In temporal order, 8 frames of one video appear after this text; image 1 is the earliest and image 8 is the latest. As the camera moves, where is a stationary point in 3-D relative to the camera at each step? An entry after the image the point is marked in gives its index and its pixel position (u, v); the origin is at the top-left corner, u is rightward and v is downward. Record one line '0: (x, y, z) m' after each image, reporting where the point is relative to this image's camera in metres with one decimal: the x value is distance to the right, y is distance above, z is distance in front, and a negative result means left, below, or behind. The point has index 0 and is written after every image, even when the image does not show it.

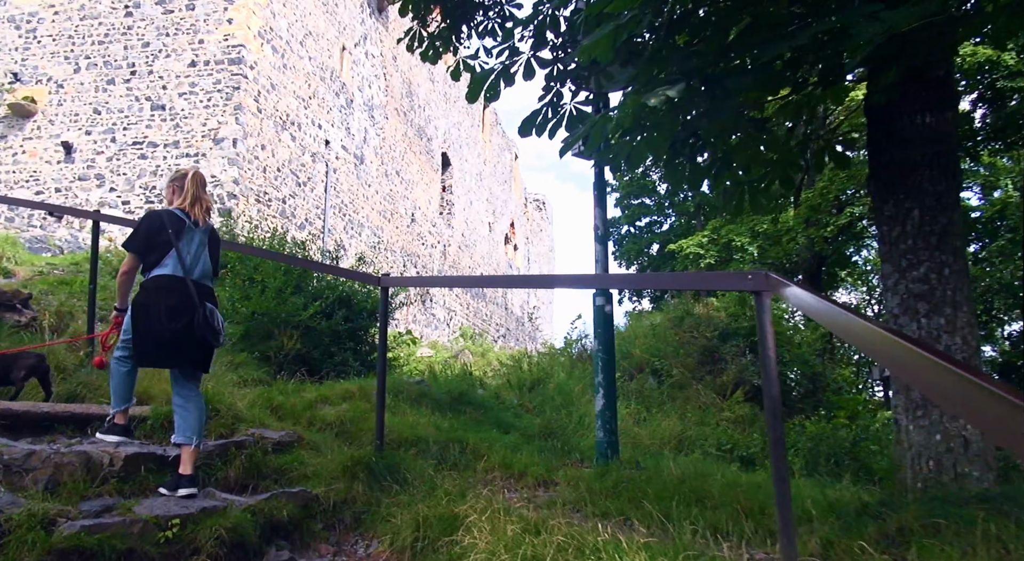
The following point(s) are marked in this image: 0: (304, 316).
0: (-2.2, -0.4, +7.9) m
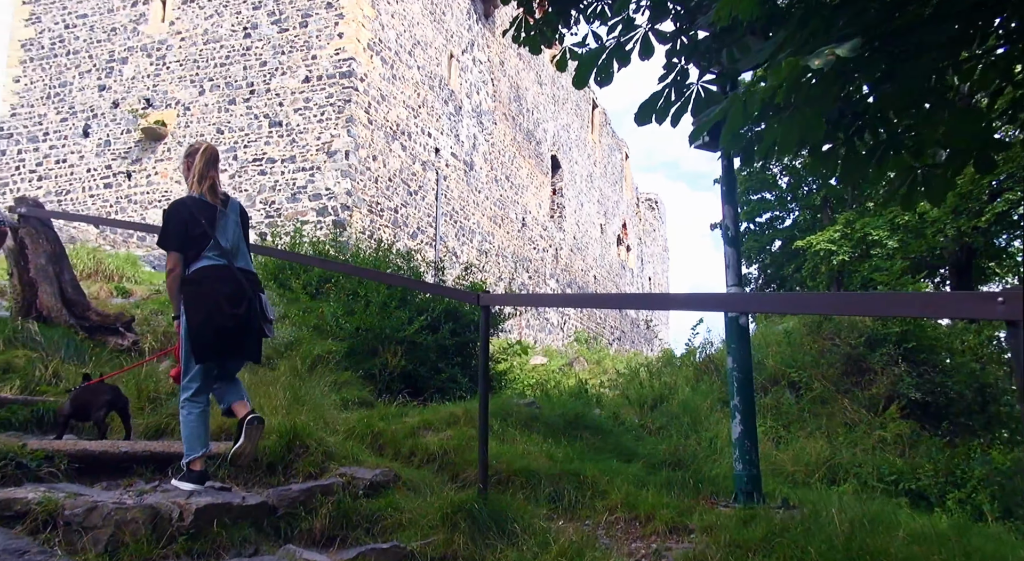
0: (-1.0, -0.5, +7.5) m
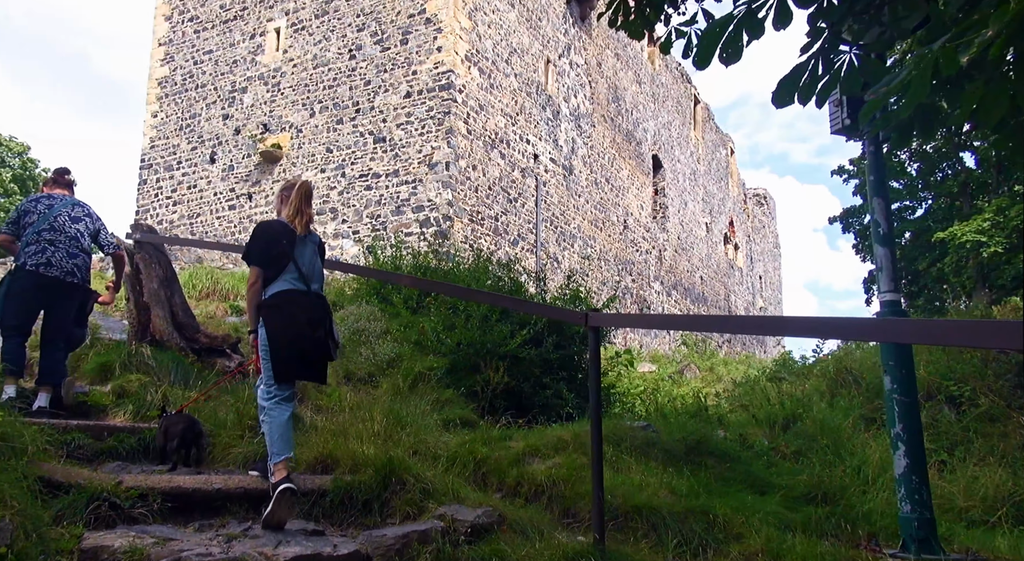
0: (0.0, -0.6, +7.1) m
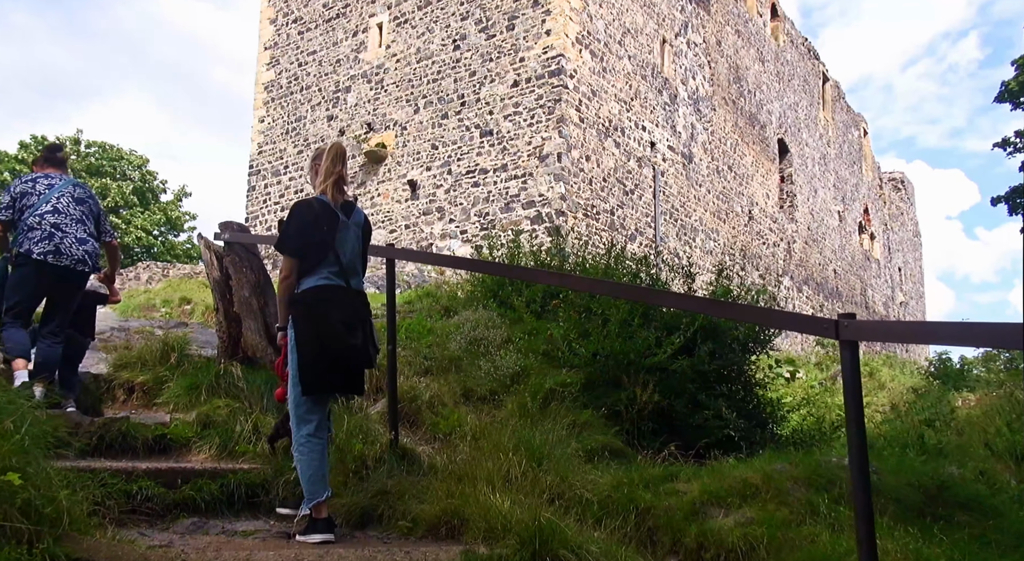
0: (+1.2, -0.6, +5.9) m
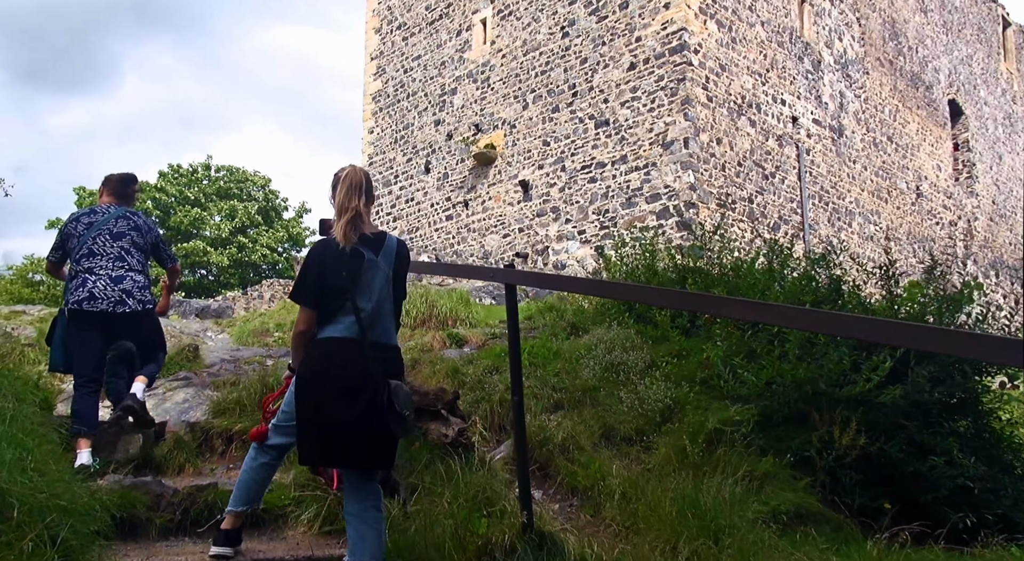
0: (+2.1, -0.6, +4.6) m
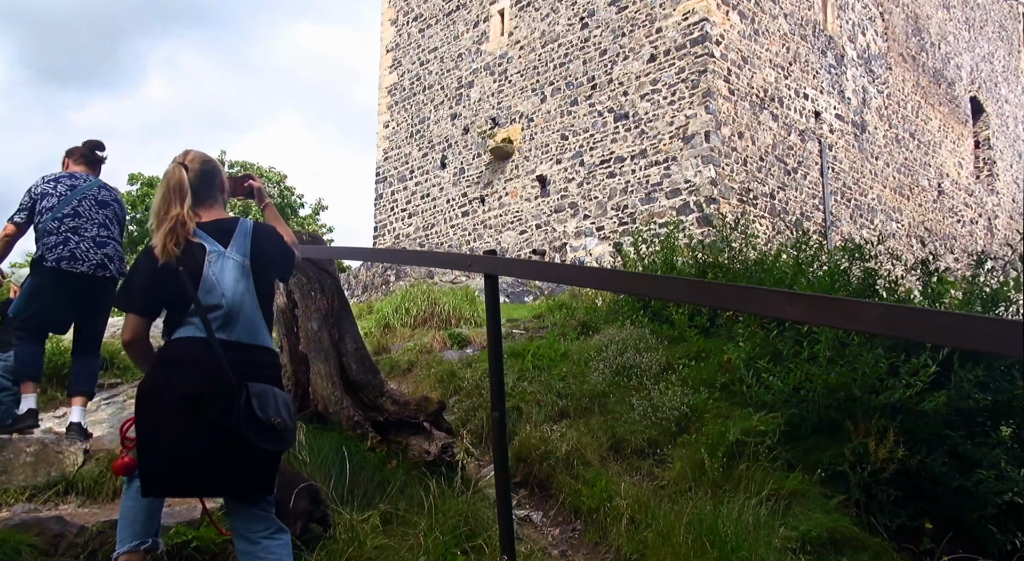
0: (+2.1, -0.6, +4.0) m
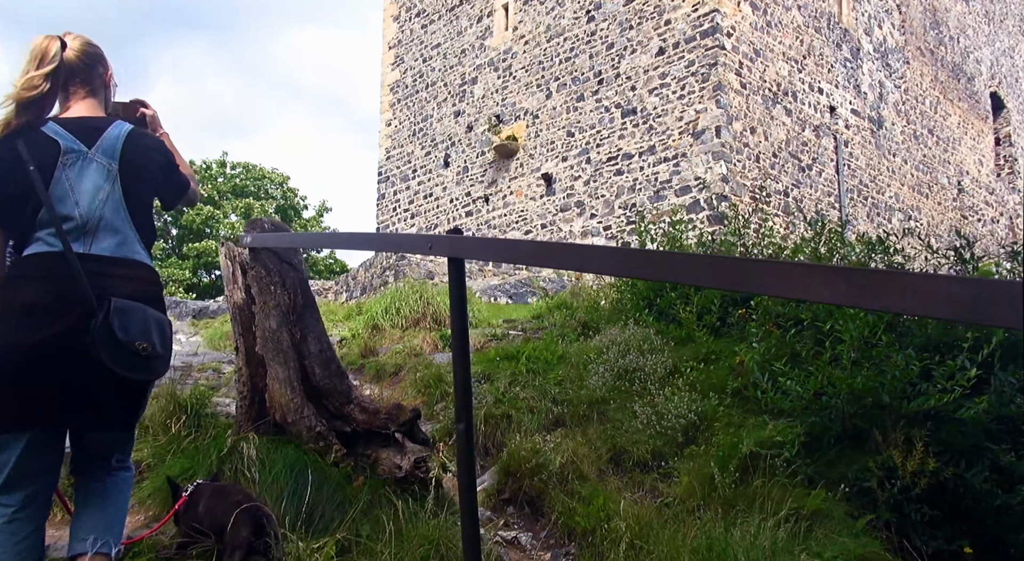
0: (+2.0, -0.6, +3.6) m
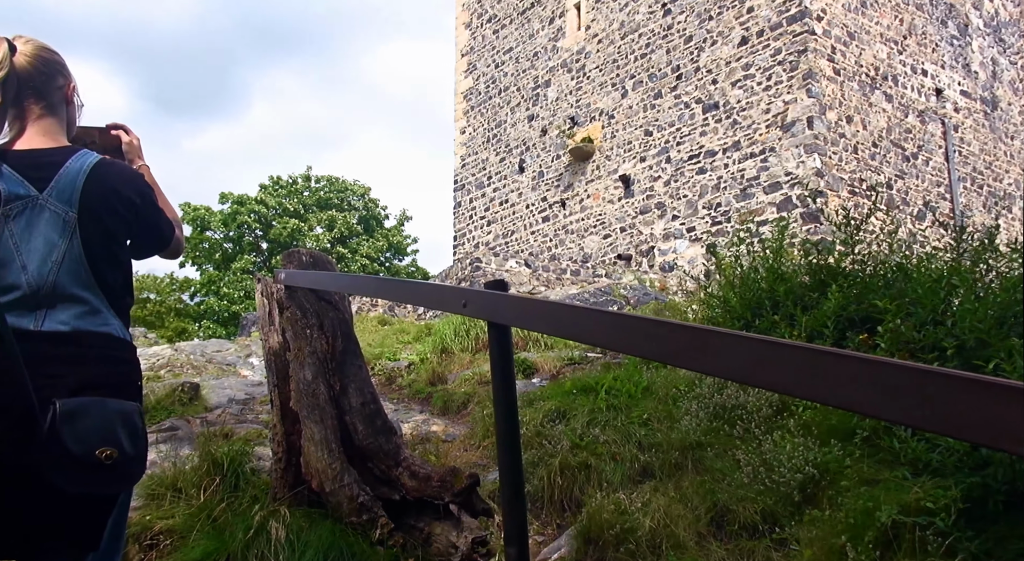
0: (+2.3, -0.6, +2.8) m
